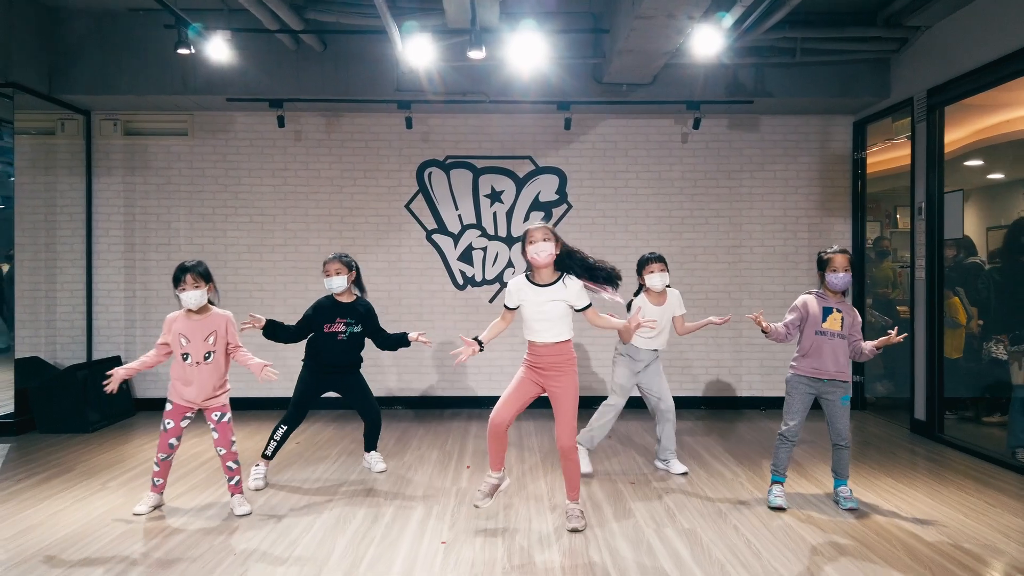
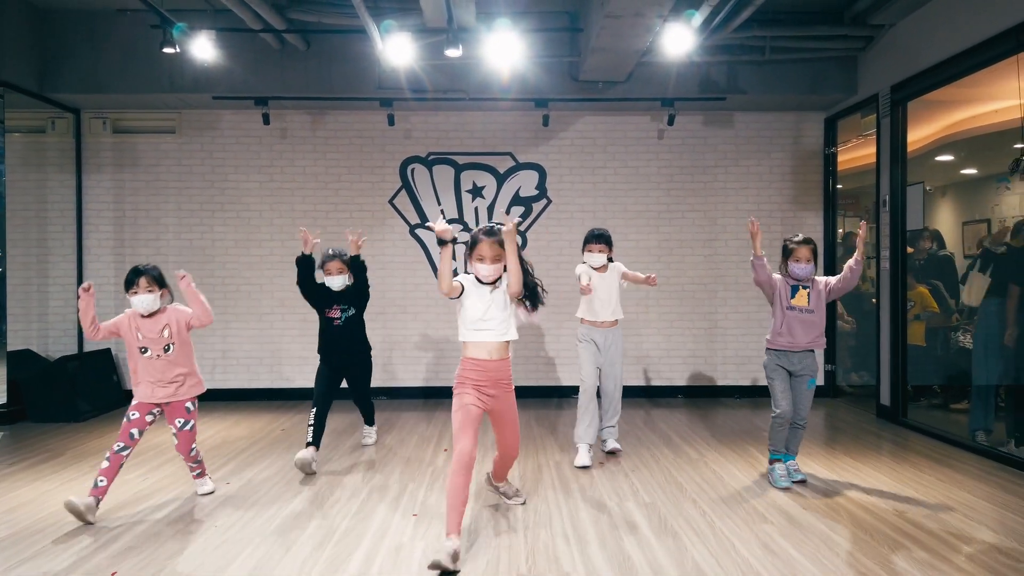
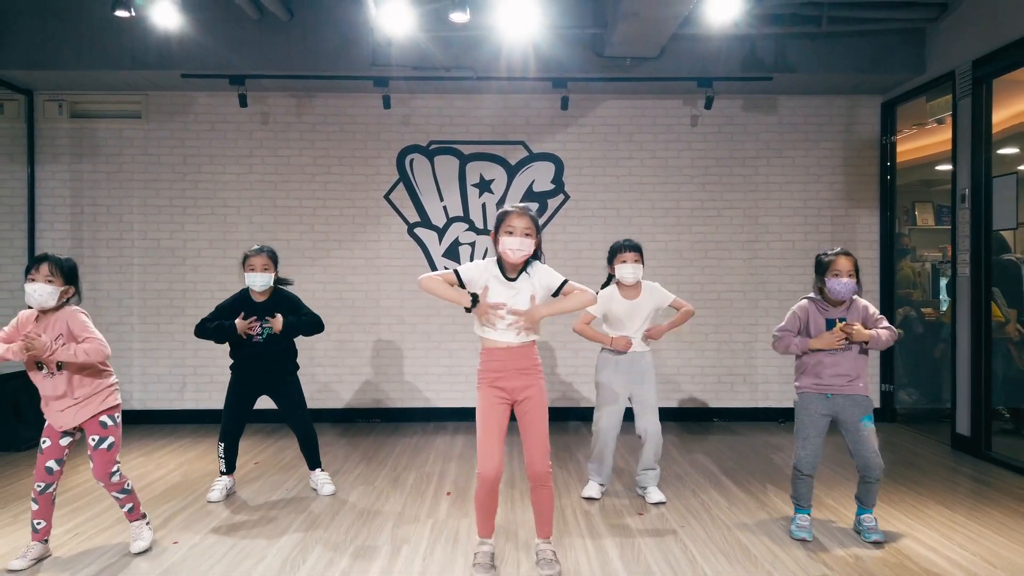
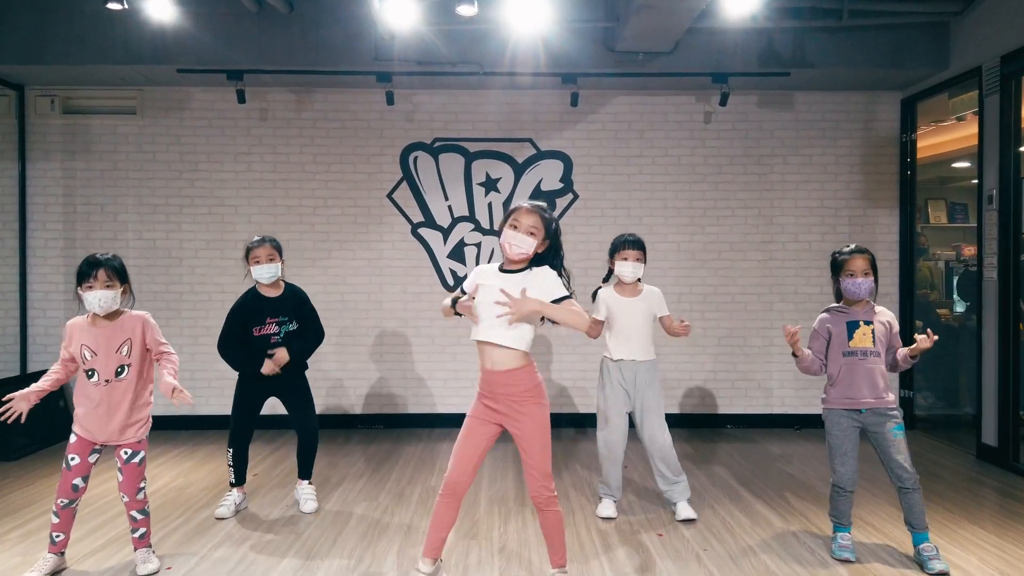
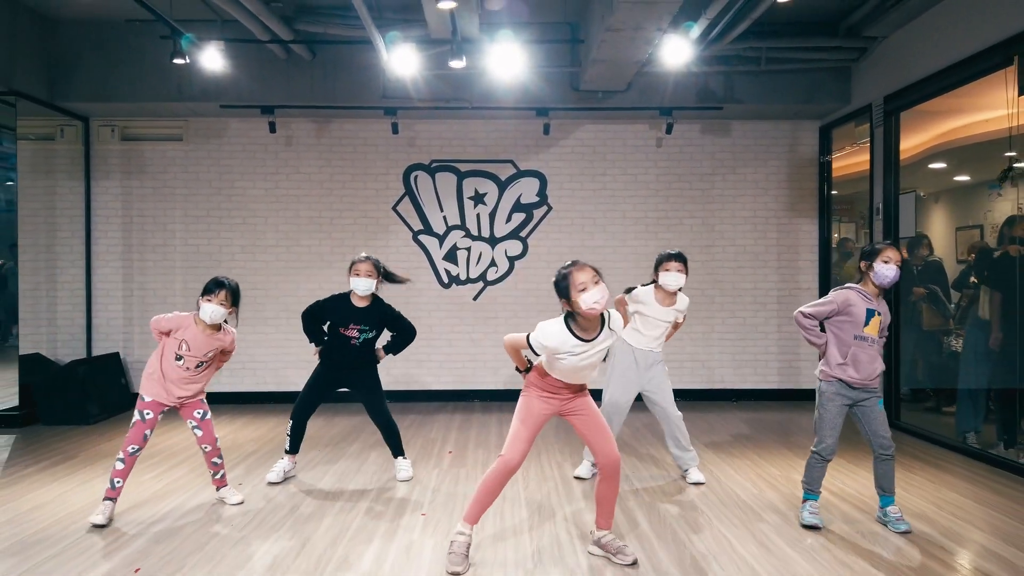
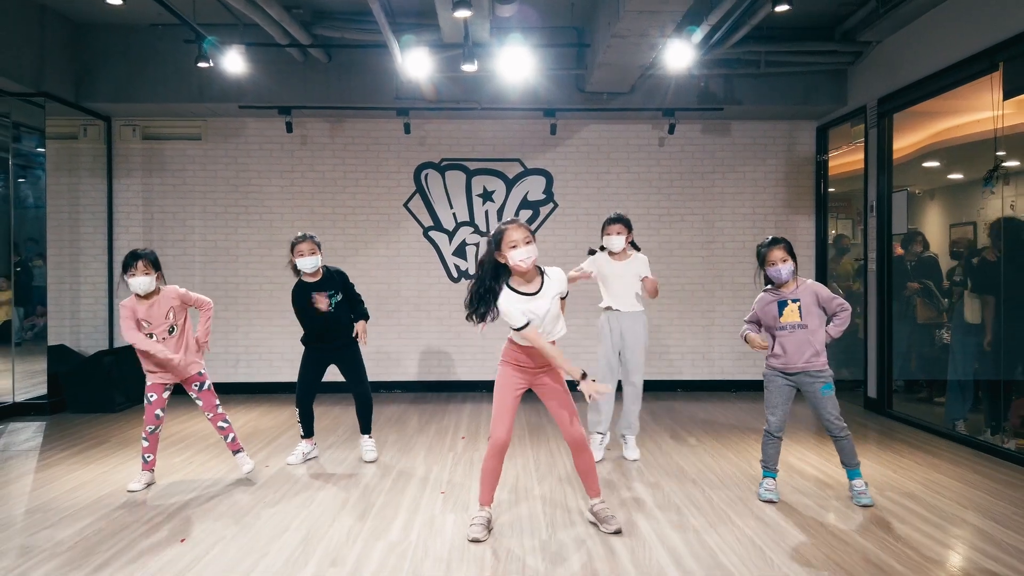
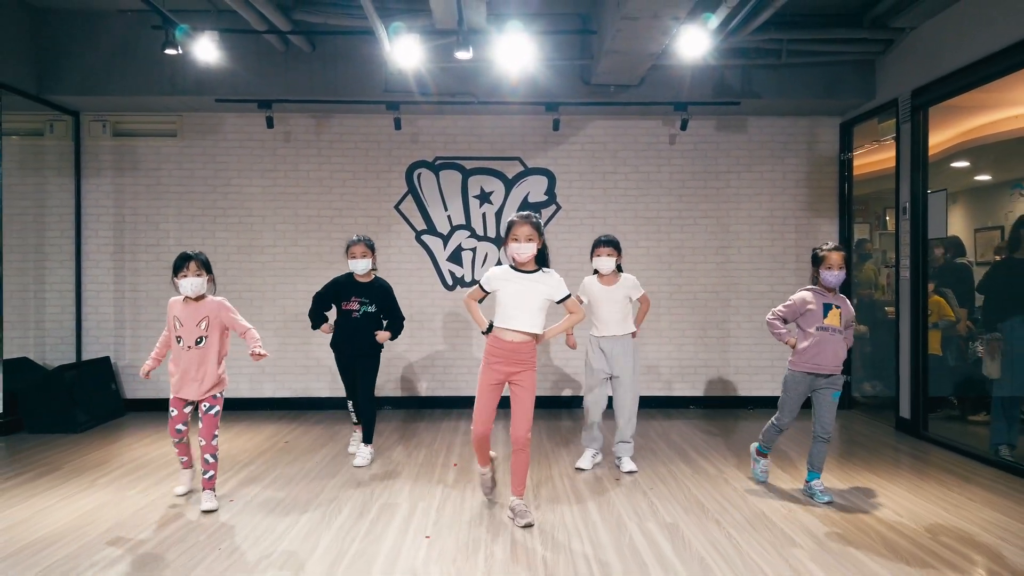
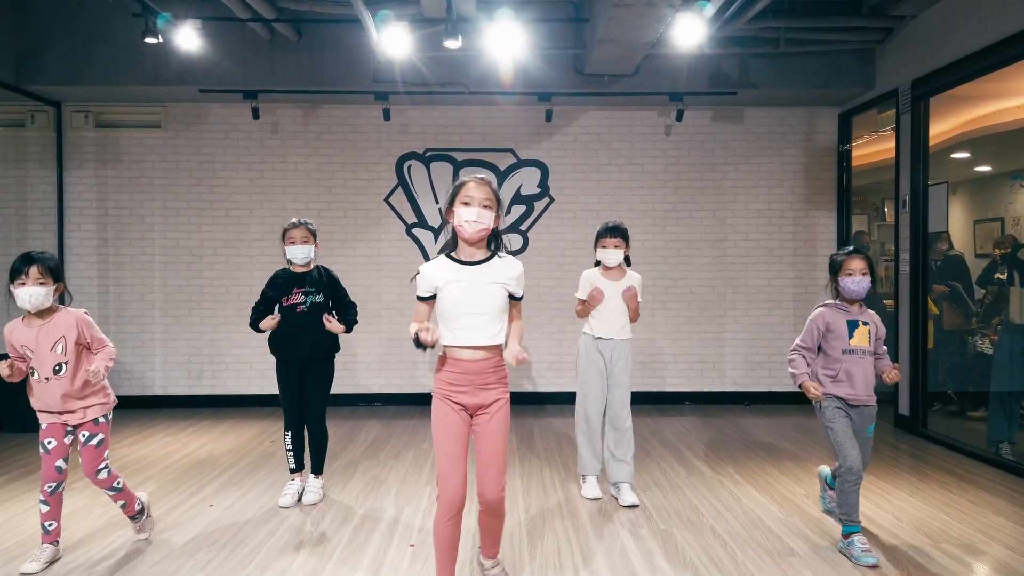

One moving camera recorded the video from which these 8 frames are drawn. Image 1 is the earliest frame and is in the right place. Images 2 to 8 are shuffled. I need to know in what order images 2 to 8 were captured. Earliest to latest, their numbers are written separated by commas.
4, 3, 7, 2, 8, 5, 6
